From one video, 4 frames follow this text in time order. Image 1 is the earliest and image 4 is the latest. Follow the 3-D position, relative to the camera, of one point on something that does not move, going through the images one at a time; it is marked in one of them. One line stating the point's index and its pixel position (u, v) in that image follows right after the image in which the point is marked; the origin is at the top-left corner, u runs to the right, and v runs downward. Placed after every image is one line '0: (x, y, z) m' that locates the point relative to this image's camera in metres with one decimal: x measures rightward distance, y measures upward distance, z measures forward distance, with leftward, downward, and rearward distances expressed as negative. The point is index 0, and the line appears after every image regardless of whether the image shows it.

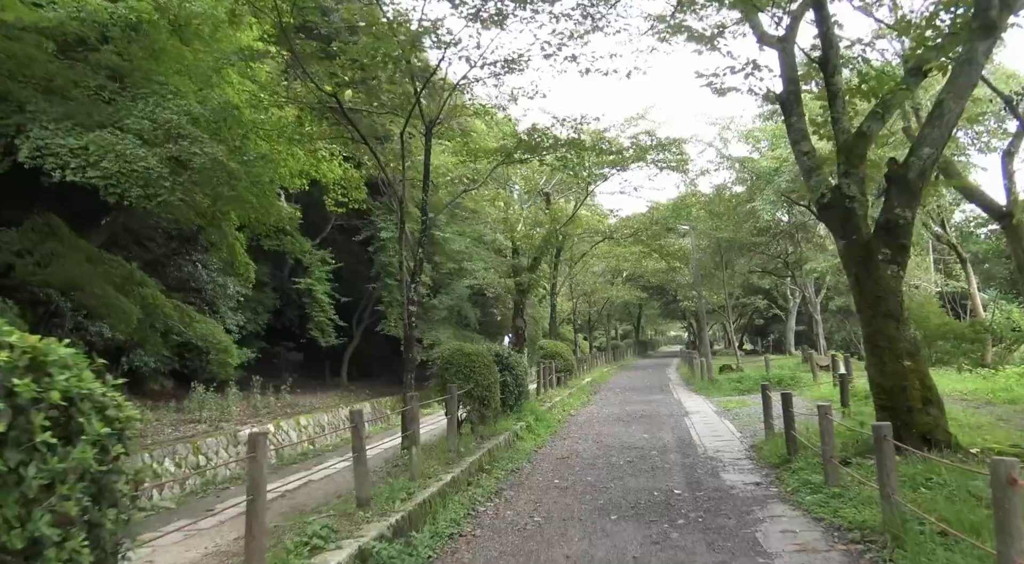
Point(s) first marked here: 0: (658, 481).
0: (+1.5, -2.1, +7.3) m
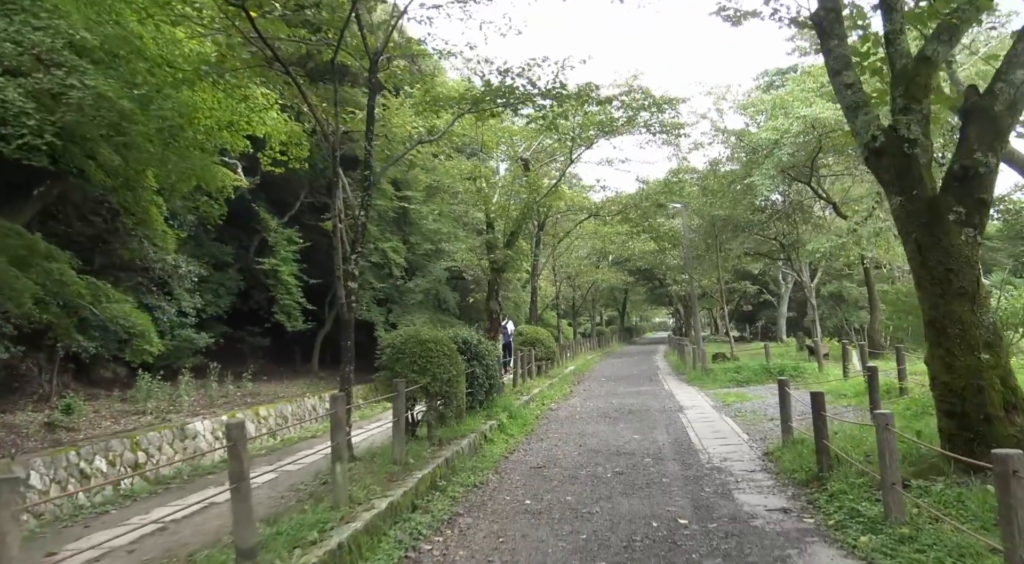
0: (+1.2, -1.9, +5.7) m
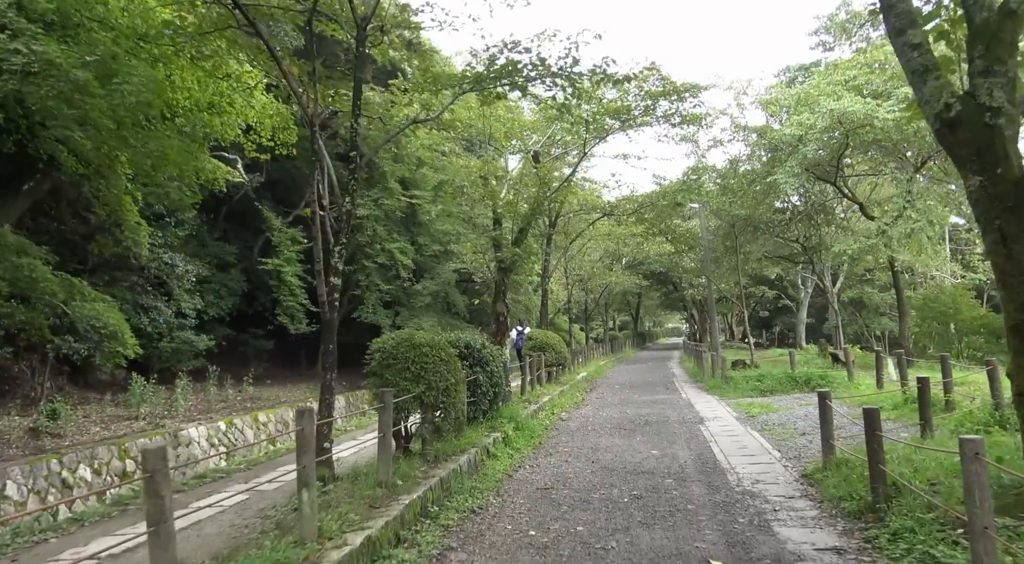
0: (+1.2, -1.8, +4.9) m
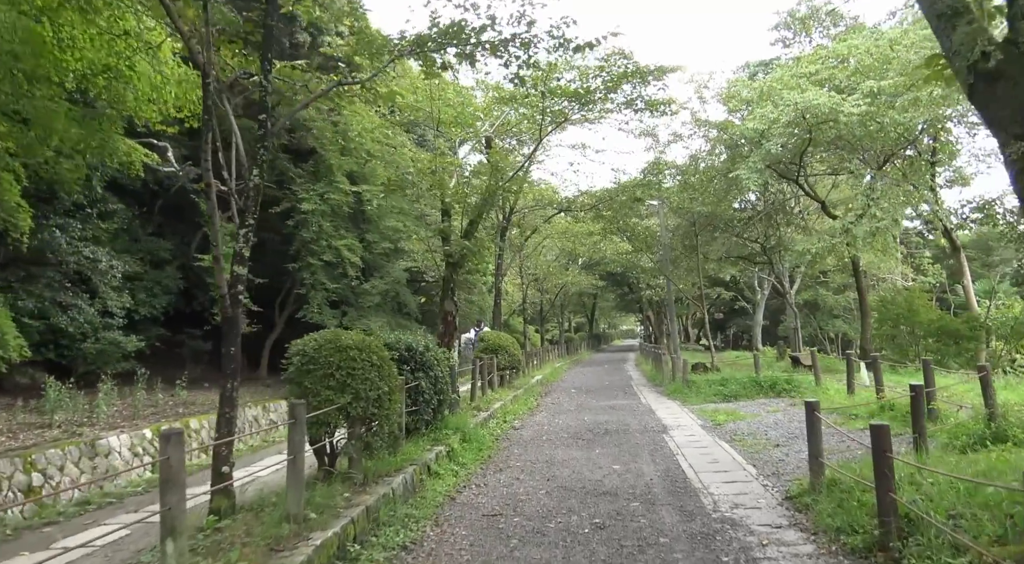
0: (+0.8, -1.8, +4.0) m
